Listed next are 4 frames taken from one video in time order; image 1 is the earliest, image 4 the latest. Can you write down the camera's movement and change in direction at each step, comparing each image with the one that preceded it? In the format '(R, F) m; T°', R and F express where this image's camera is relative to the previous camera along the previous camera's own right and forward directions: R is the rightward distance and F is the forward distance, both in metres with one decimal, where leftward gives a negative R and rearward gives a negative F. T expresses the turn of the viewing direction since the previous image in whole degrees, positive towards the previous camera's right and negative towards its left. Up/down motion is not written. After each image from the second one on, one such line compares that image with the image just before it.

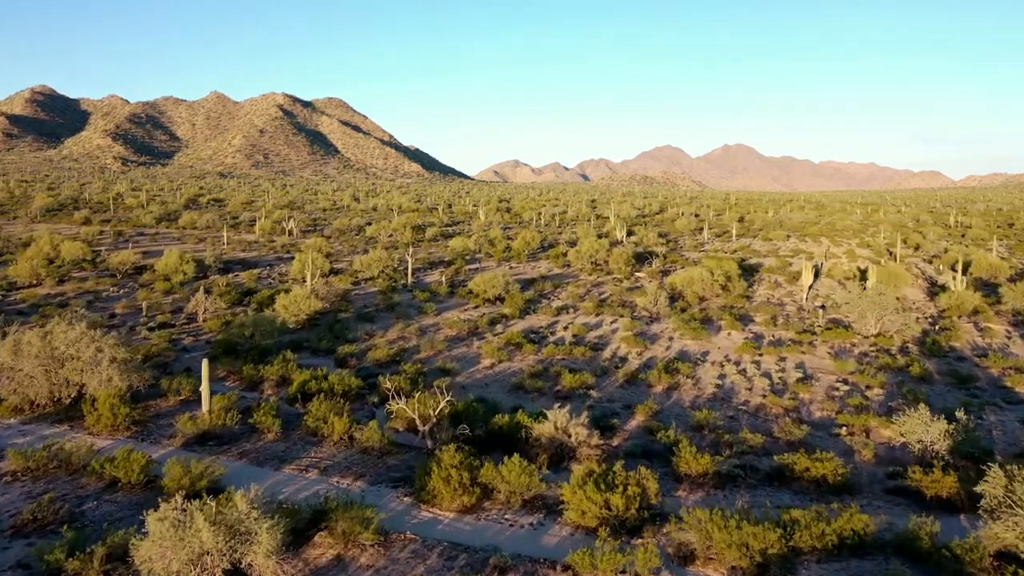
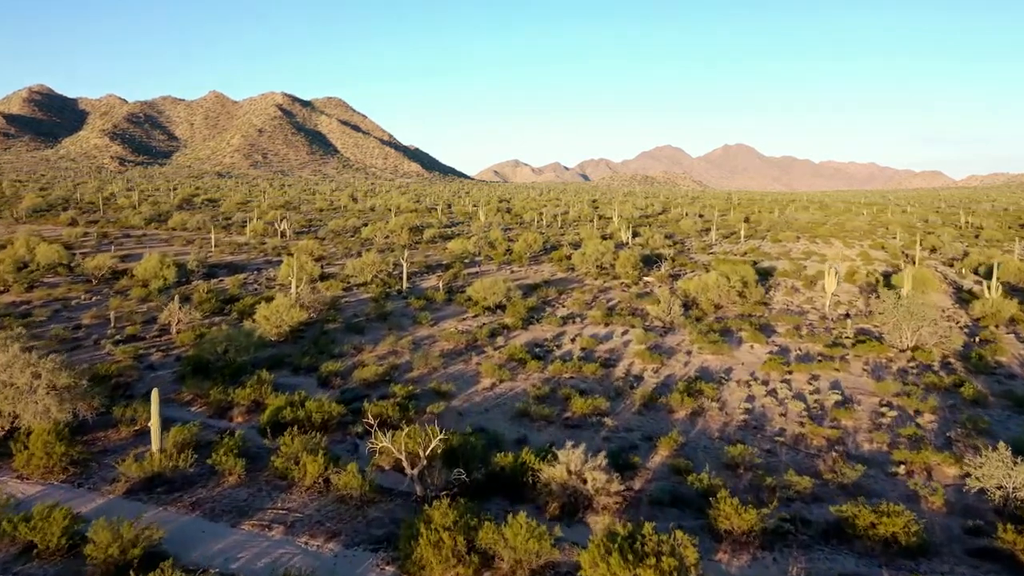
(0.0, +1.8) m; 0°
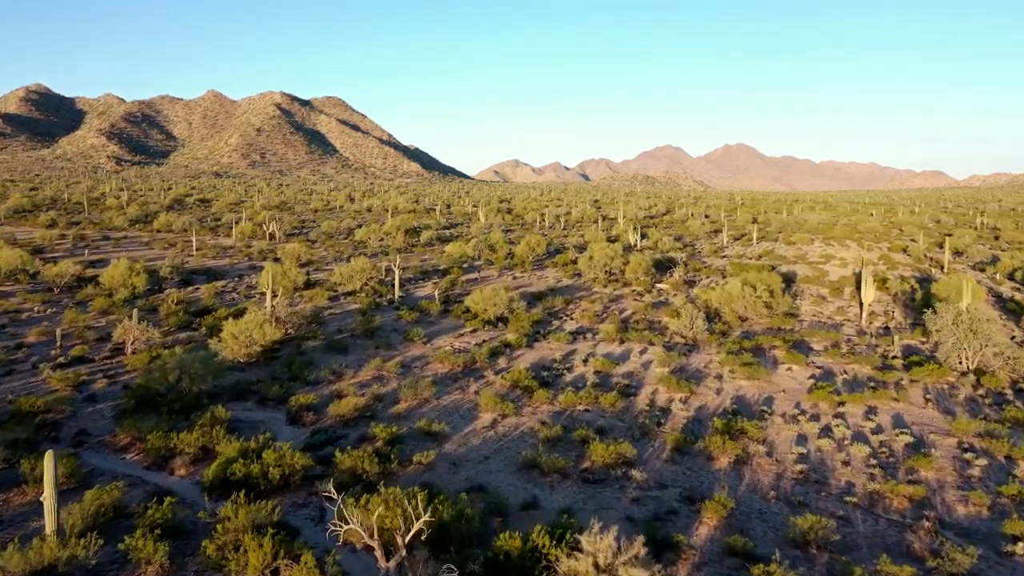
(0.0, +2.4) m; 0°
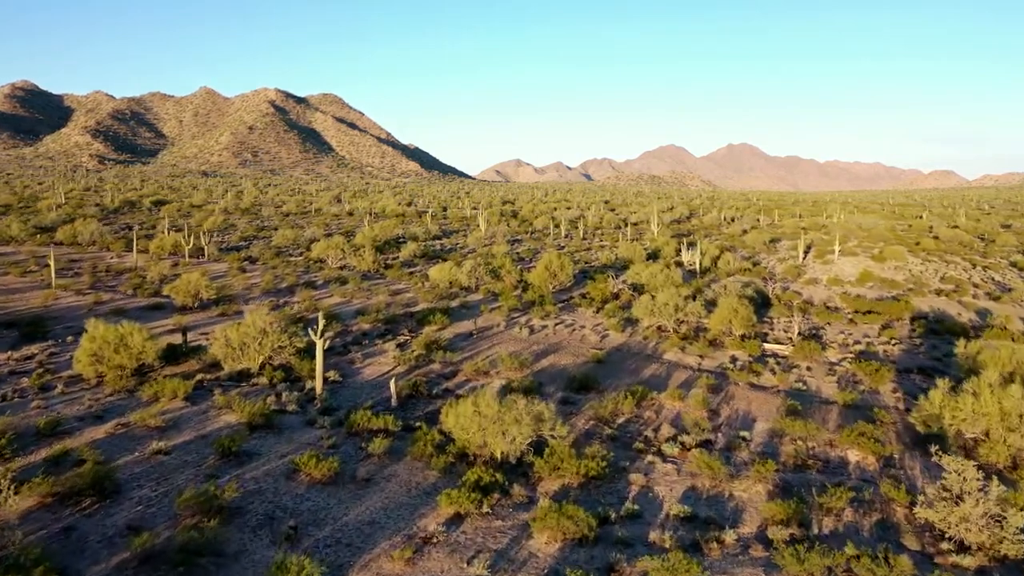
(-0.2, +11.8) m; 0°
